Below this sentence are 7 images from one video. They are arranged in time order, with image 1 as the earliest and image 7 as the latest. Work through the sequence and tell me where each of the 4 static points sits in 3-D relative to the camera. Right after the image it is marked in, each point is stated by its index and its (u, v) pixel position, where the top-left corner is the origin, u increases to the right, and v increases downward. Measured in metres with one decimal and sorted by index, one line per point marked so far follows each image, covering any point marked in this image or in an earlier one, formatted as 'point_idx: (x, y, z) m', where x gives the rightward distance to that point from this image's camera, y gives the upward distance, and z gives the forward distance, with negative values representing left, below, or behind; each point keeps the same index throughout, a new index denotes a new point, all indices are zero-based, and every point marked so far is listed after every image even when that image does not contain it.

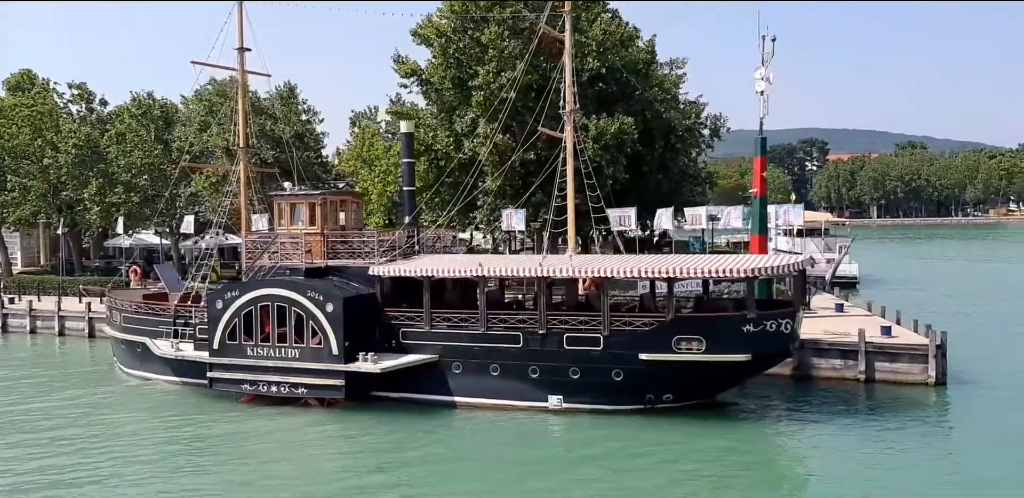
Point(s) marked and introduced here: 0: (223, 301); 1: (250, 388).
0: (-6.7, -1.2, +18.9) m
1: (-6.0, -3.2, +18.6) m
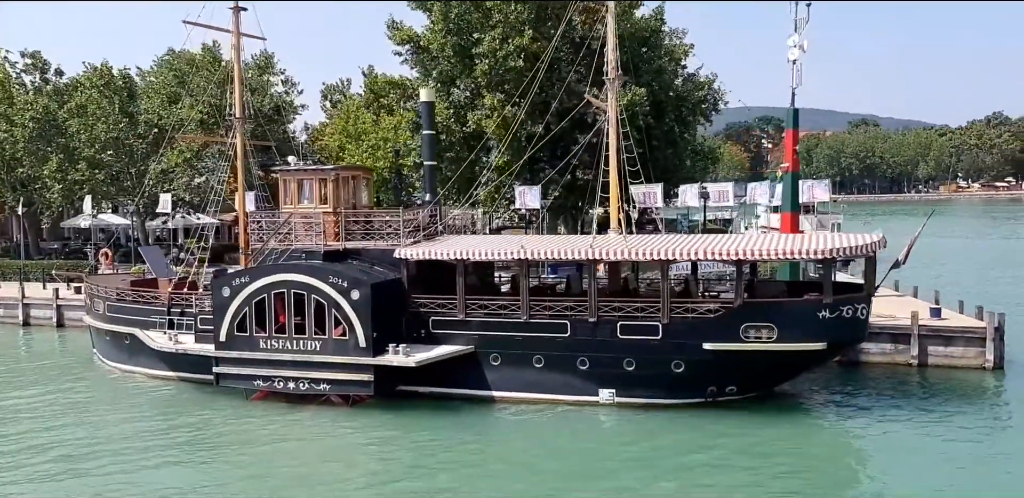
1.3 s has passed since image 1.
0: (-5.8, -0.8, +16.9) m
1: (-5.1, -2.8, +16.8) m
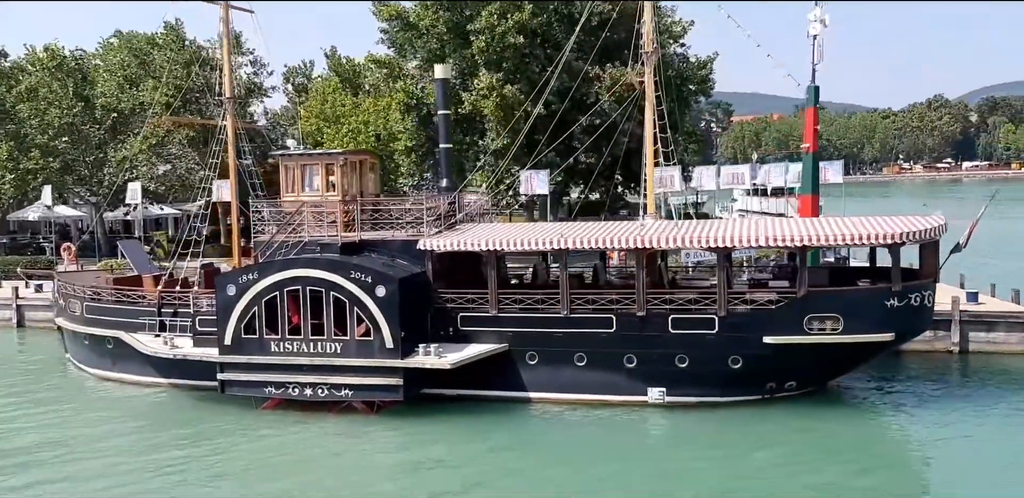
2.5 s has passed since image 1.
0: (-5.2, -0.7, +15.3) m
1: (-4.4, -2.7, +15.2) m
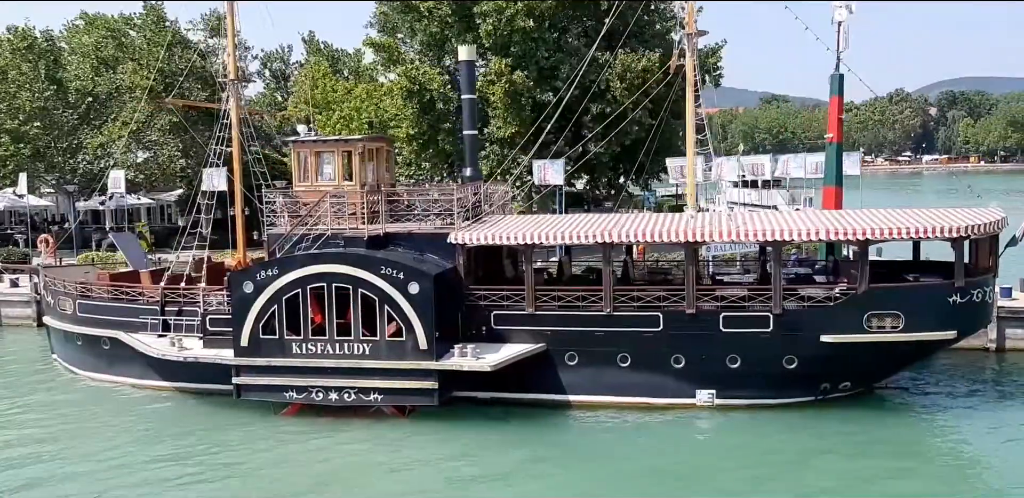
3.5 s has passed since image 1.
0: (-4.5, -0.6, +14.2) m
1: (-3.7, -2.6, +14.1) m
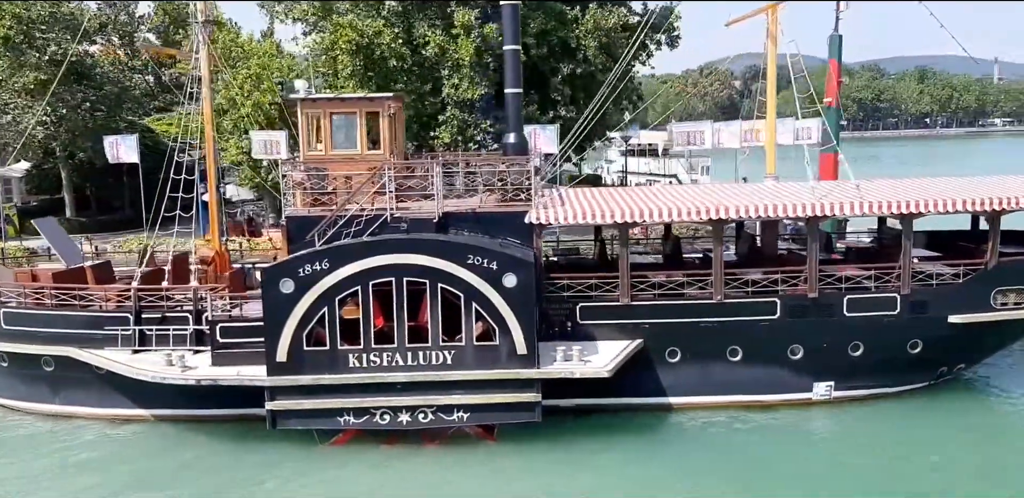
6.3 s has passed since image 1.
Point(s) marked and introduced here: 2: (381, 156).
0: (-2.9, -0.4, +11.0) m
1: (-2.2, -2.4, +11.2) m
2: (-2.0, +1.5, +13.0) m
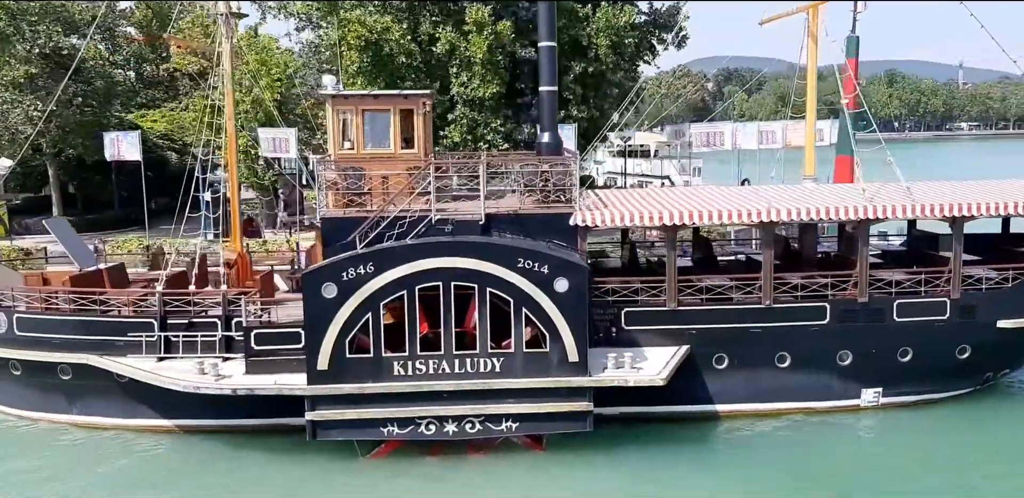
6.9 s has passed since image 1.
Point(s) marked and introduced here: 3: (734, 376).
0: (-2.2, -0.5, +10.5) m
1: (-1.5, -2.4, +10.8) m
2: (-1.4, +1.5, +12.5) m
3: (+3.3, -1.9, +12.1) m
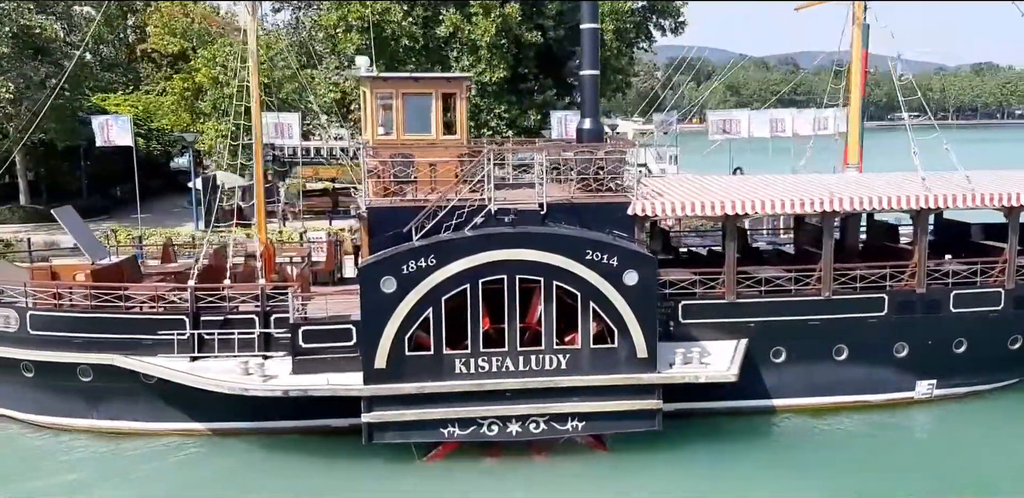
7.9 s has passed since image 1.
0: (-1.4, -0.4, +9.9) m
1: (-0.6, -2.3, +10.2) m
2: (-0.7, +1.6, +11.9) m
3: (+4.0, -1.7, +11.8) m
